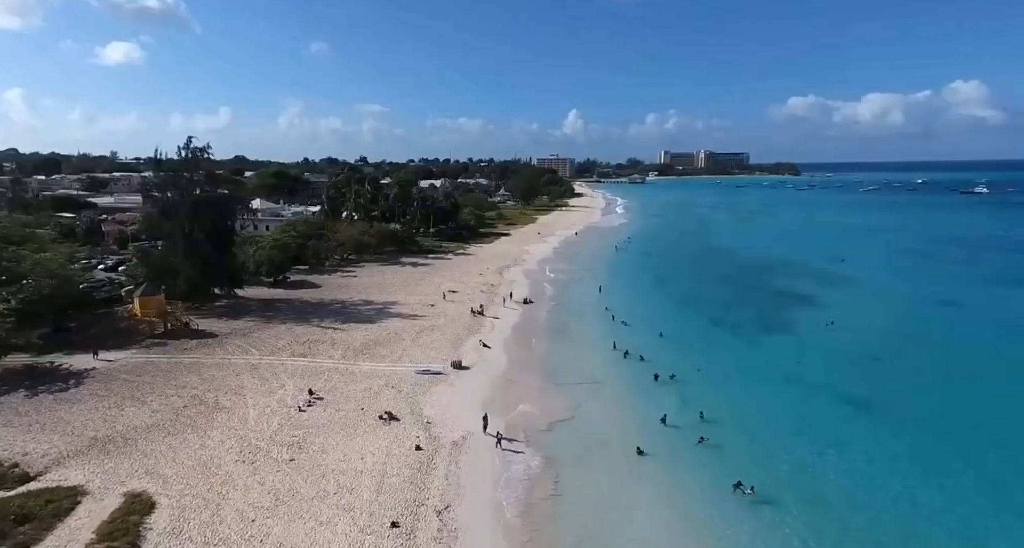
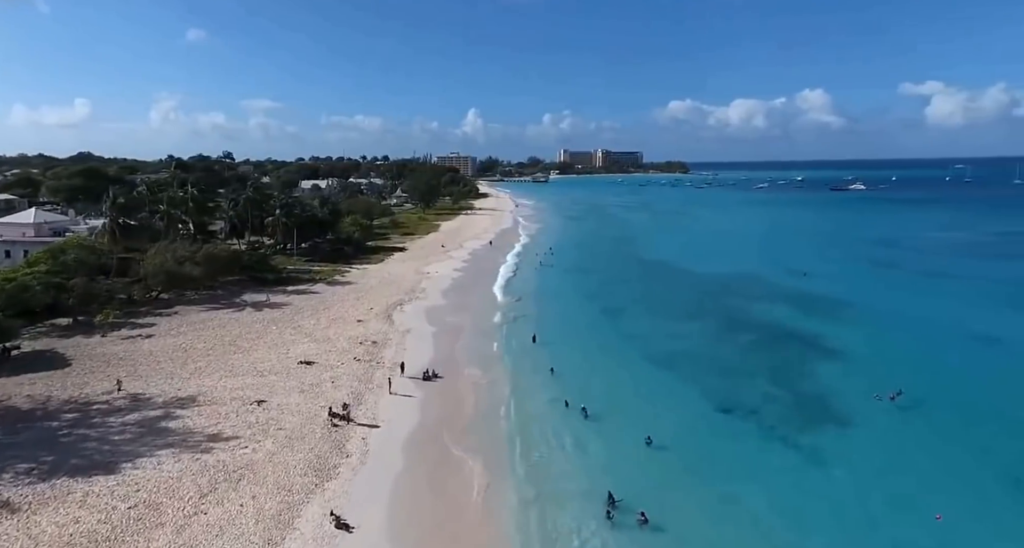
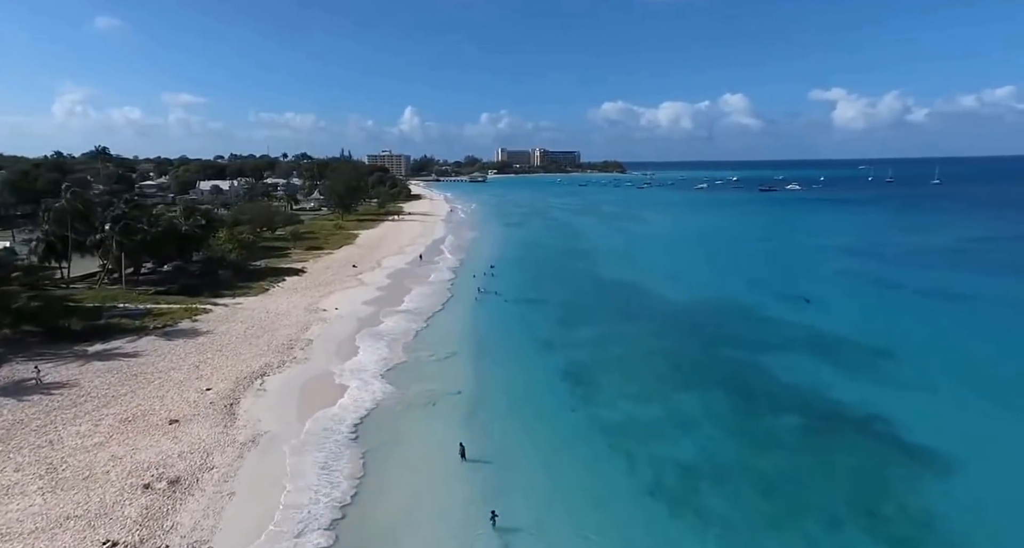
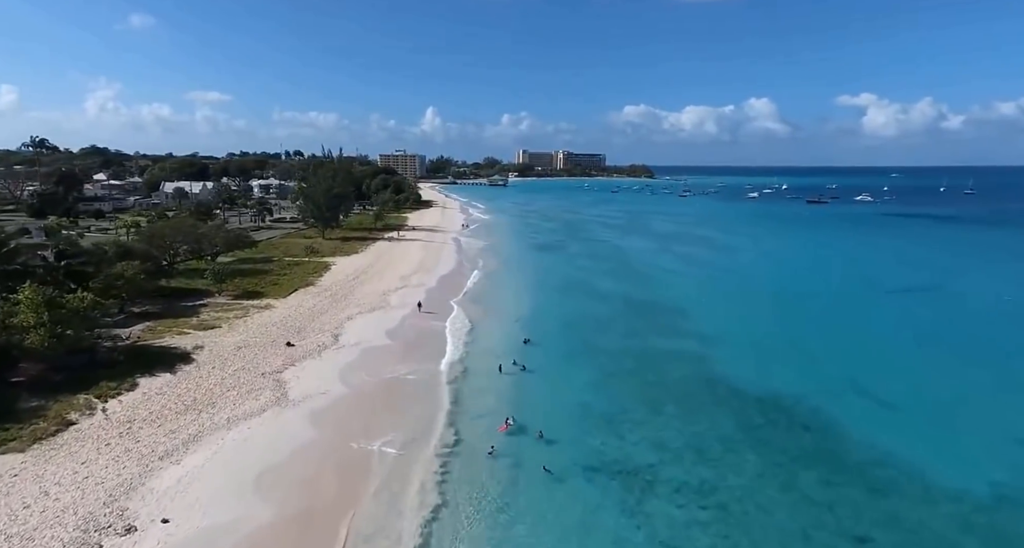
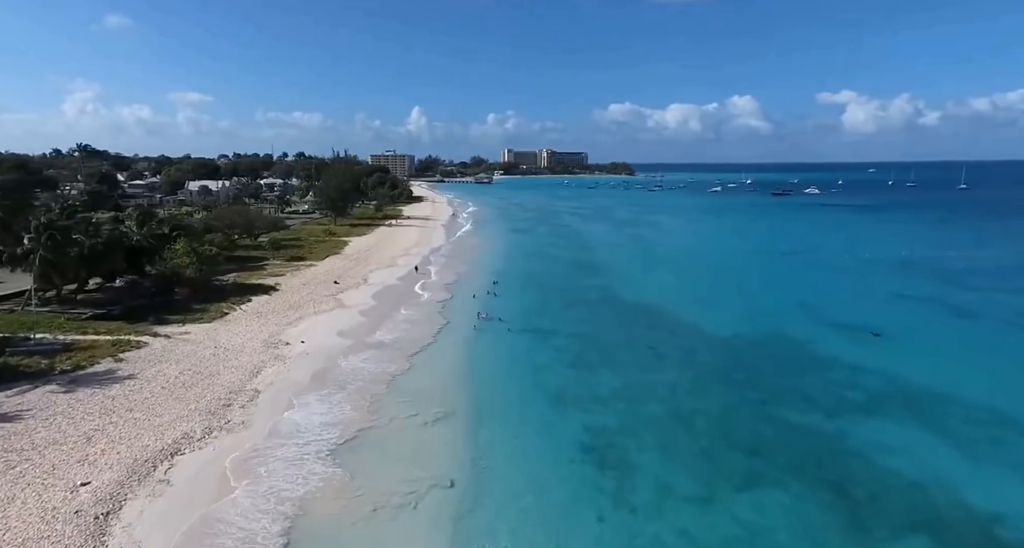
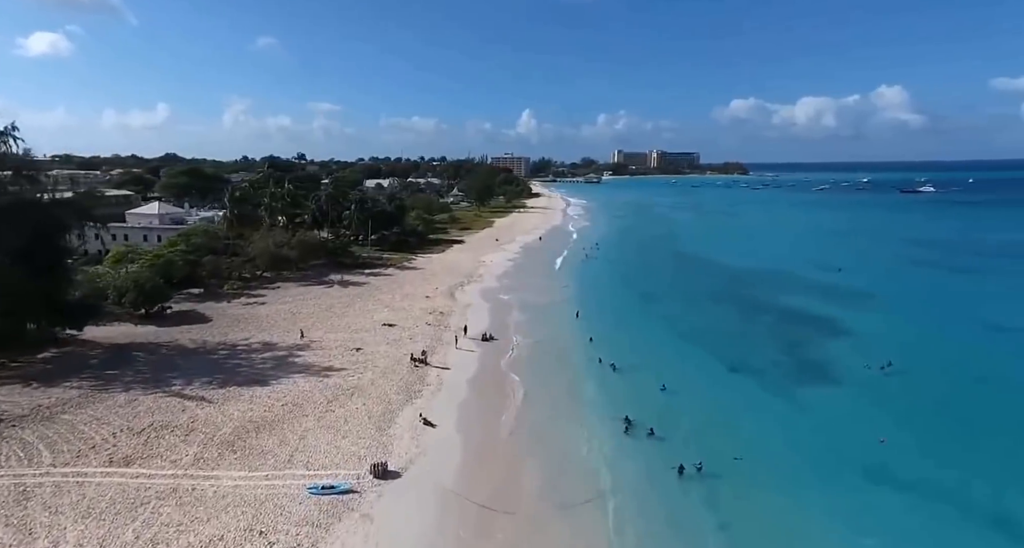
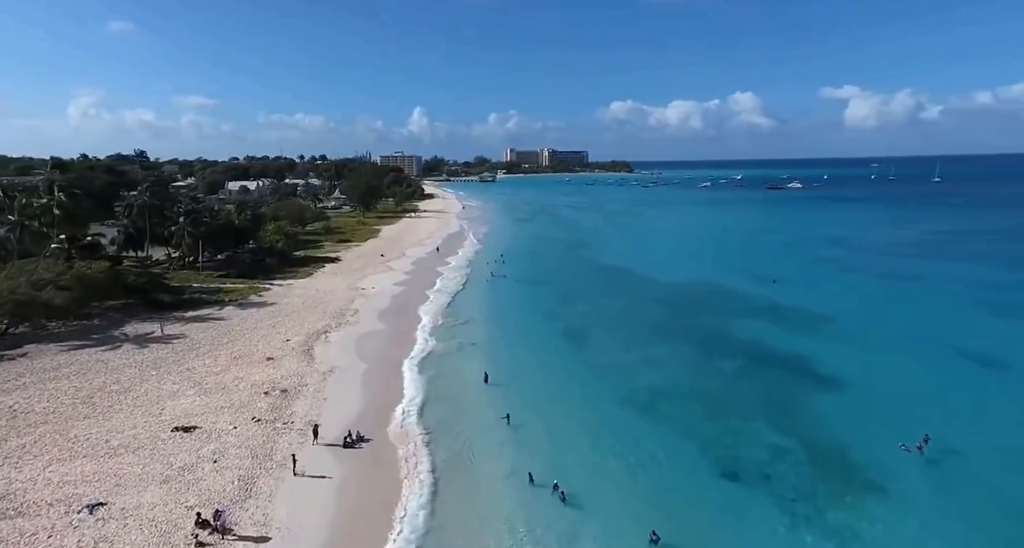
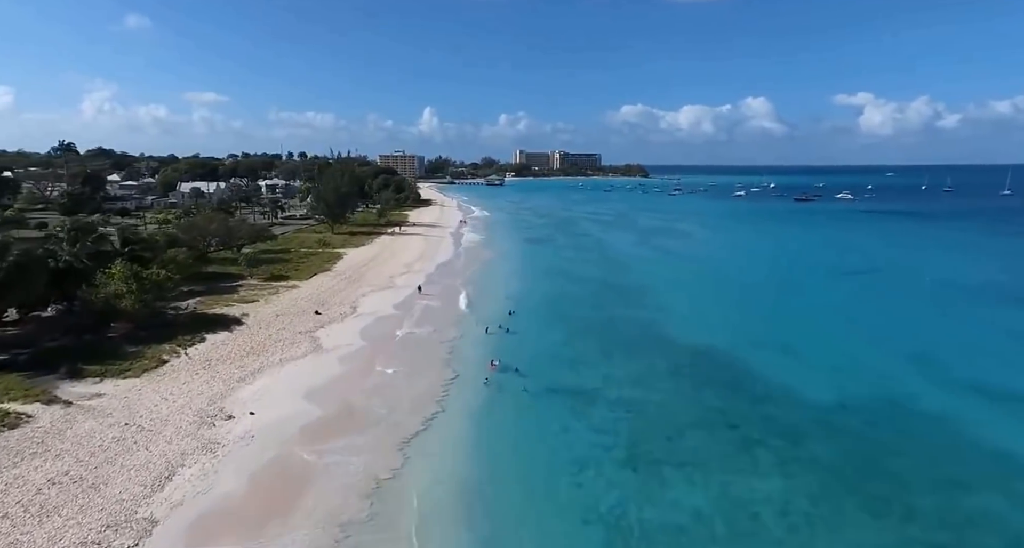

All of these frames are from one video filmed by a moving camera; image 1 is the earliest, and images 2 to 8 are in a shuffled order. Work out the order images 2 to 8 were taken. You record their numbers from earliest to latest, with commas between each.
6, 2, 7, 3, 5, 8, 4
